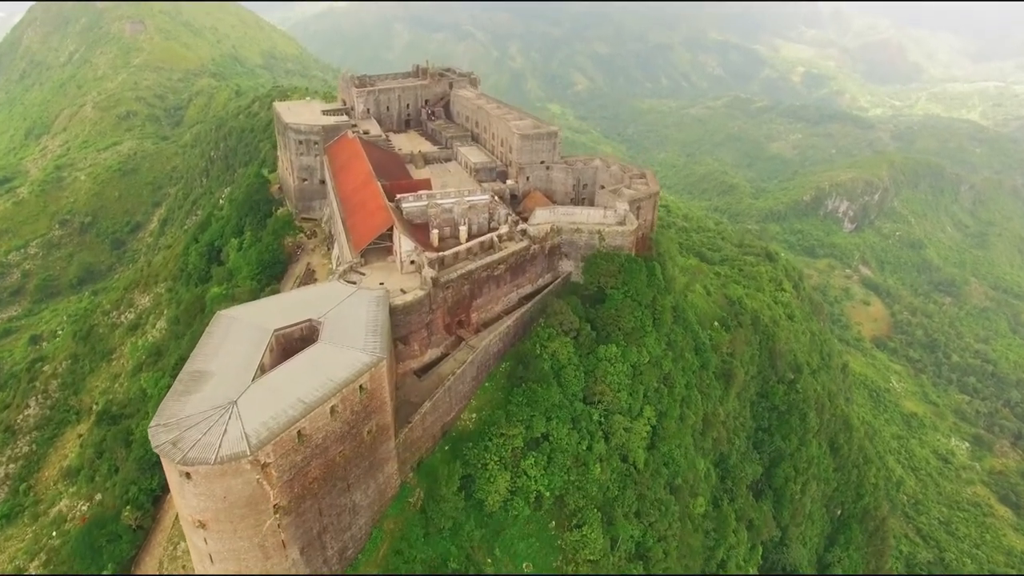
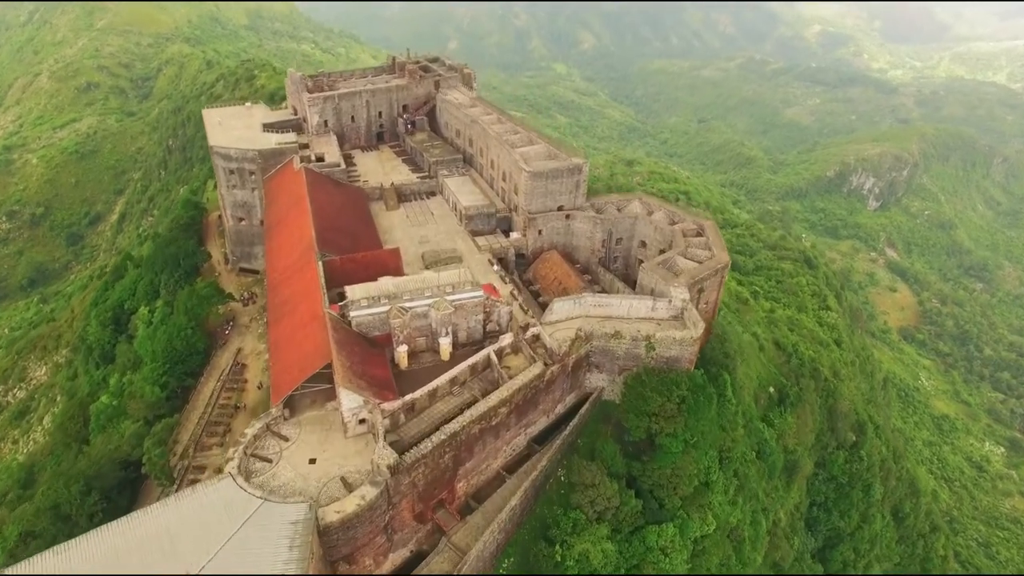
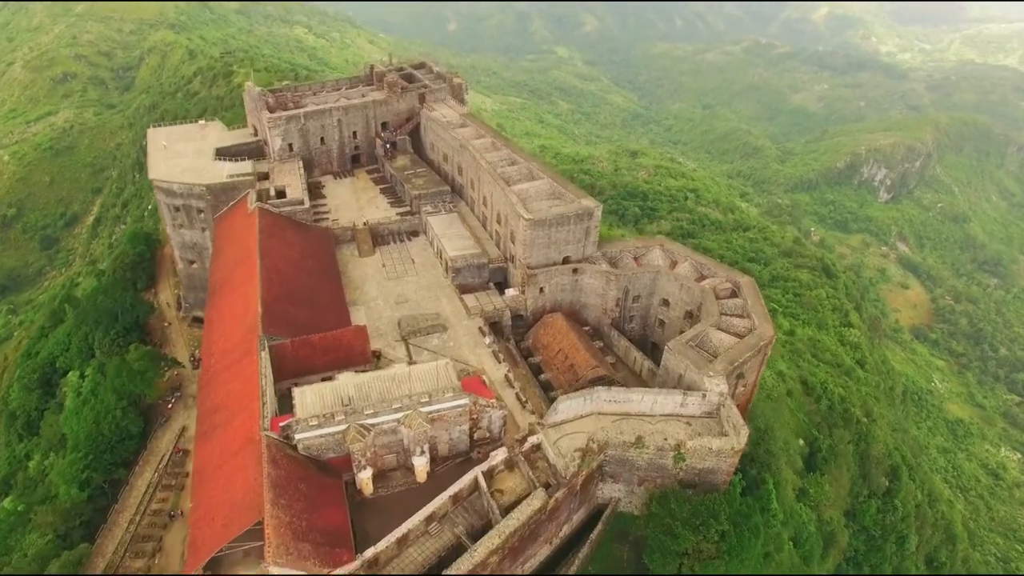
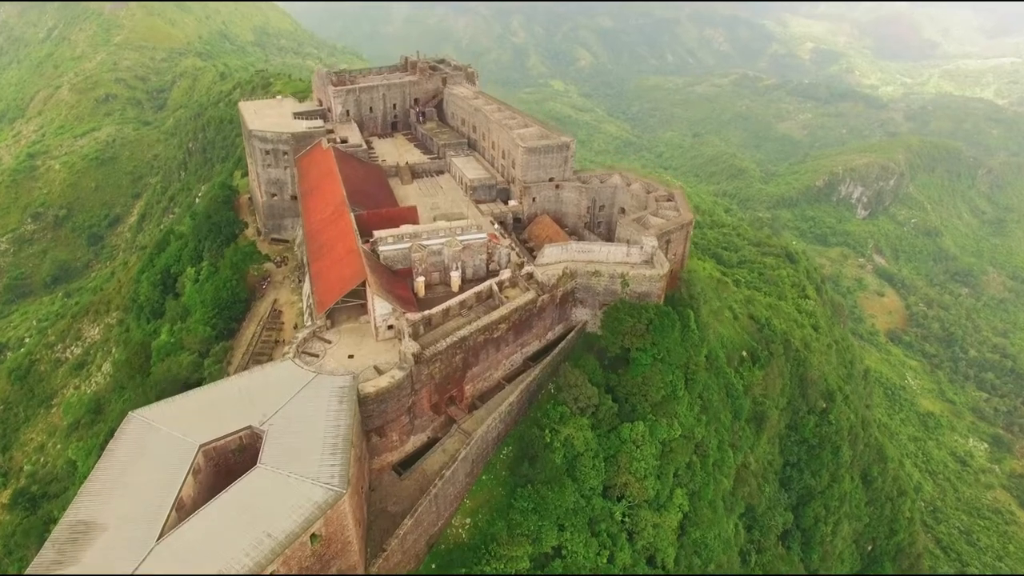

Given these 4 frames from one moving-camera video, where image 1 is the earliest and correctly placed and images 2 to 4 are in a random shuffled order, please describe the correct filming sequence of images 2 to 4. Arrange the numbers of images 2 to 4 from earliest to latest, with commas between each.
4, 2, 3
